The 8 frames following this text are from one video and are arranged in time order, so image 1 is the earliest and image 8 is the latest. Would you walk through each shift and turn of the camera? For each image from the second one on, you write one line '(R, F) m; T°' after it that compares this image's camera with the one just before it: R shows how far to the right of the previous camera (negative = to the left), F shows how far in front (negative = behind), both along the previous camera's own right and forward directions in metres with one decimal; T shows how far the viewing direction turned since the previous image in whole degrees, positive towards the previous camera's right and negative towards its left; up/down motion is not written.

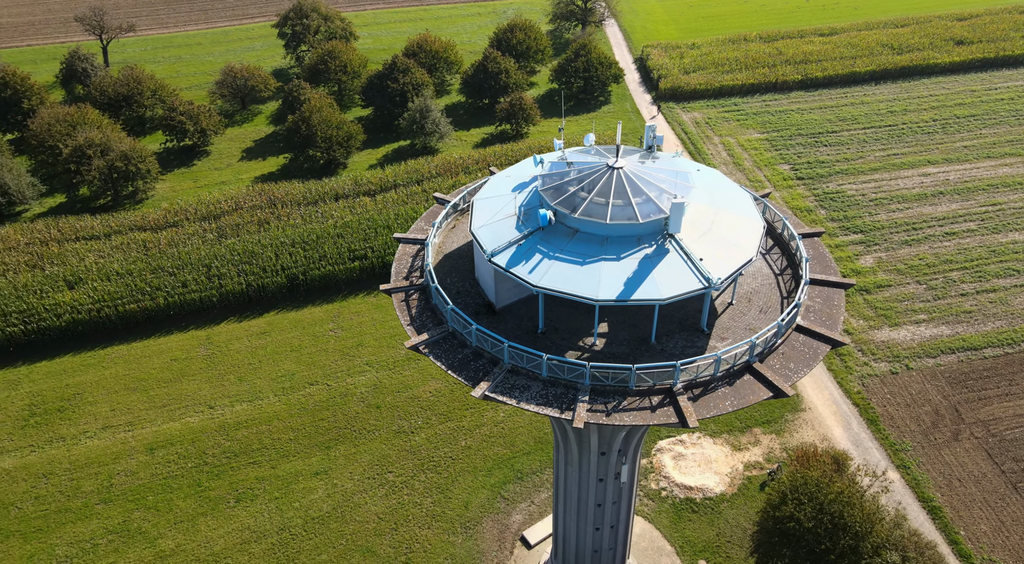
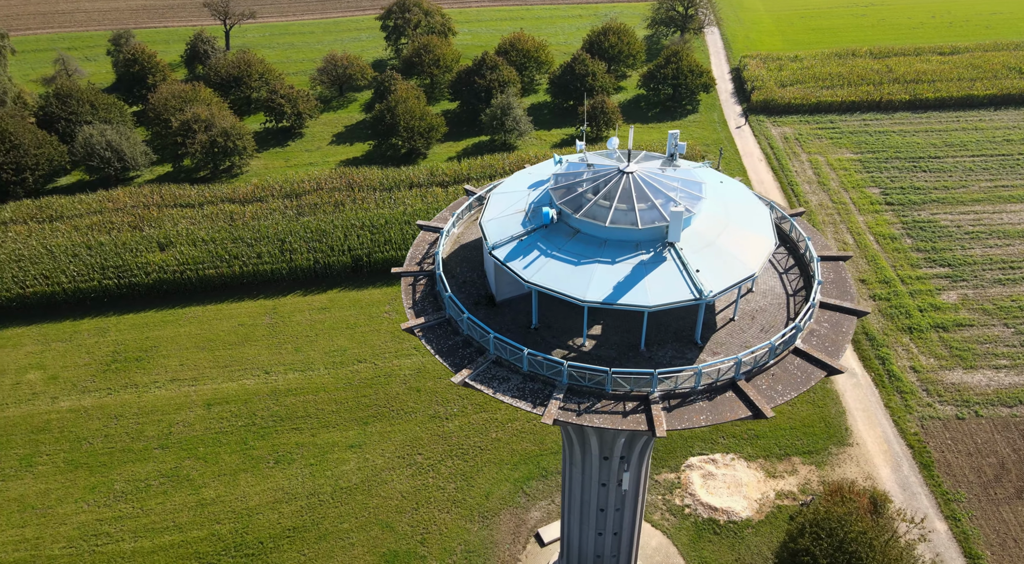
(+1.6, -0.1) m; -7°
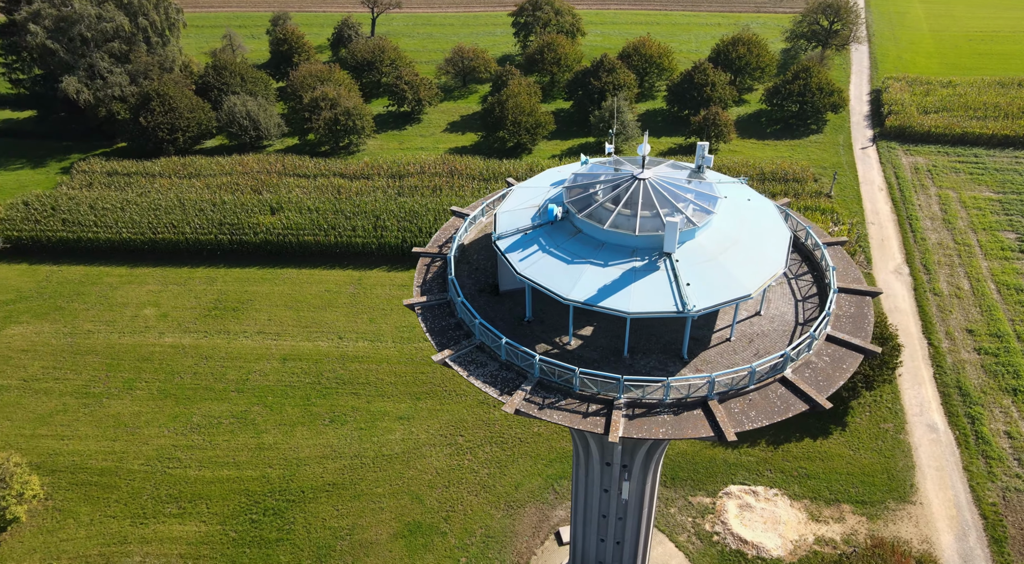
(+2.1, -0.1) m; -10°
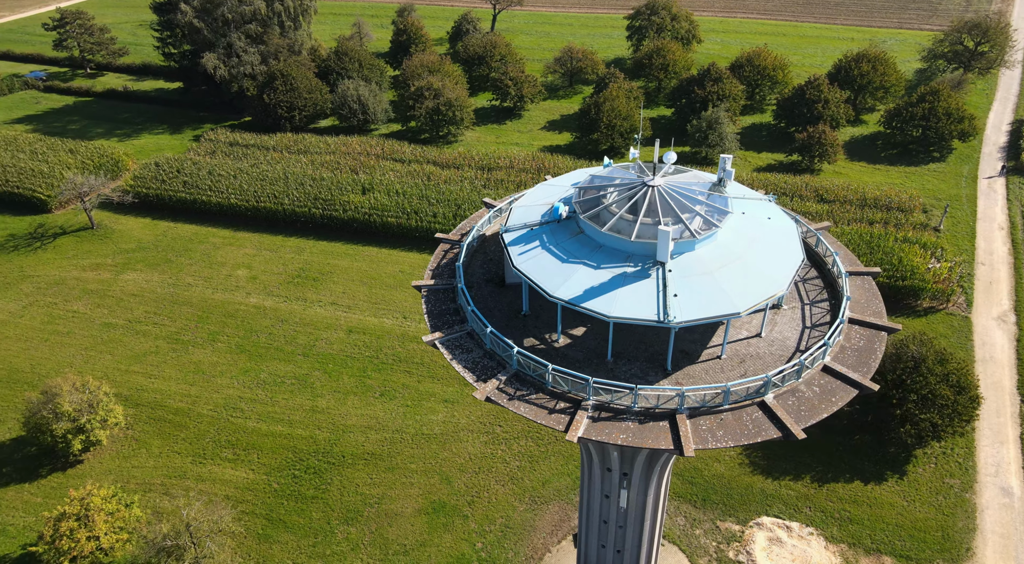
(+1.9, -0.1) m; -9°
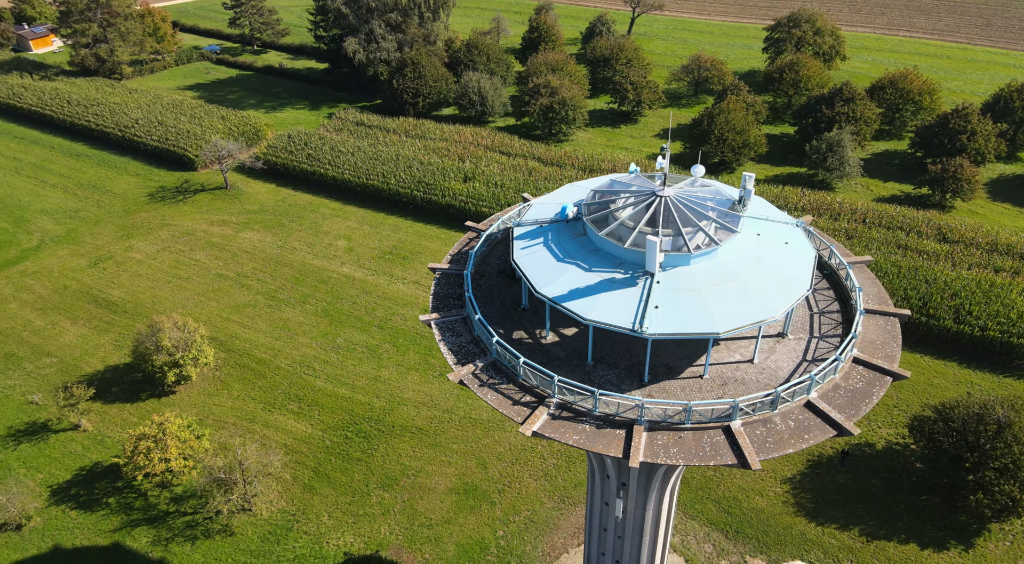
(+2.2, -0.1) m; -10°
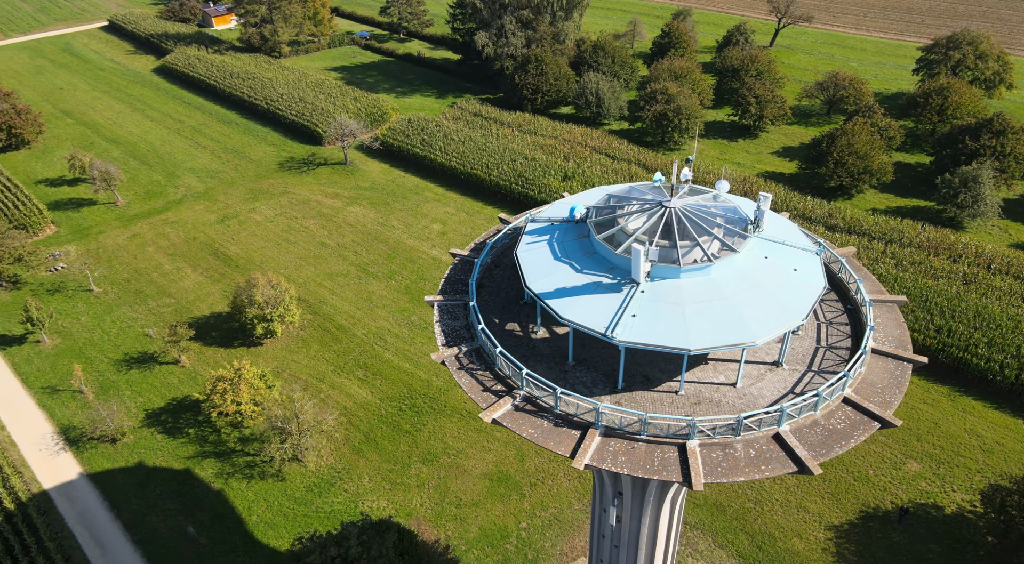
(+2.2, -0.1) m; -10°
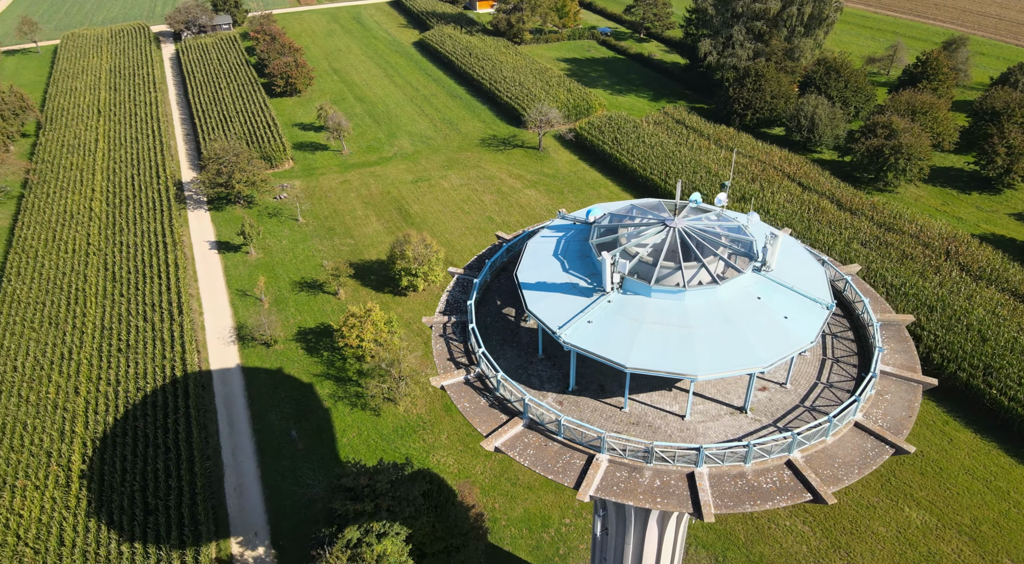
(+3.8, 0.0) m; -18°
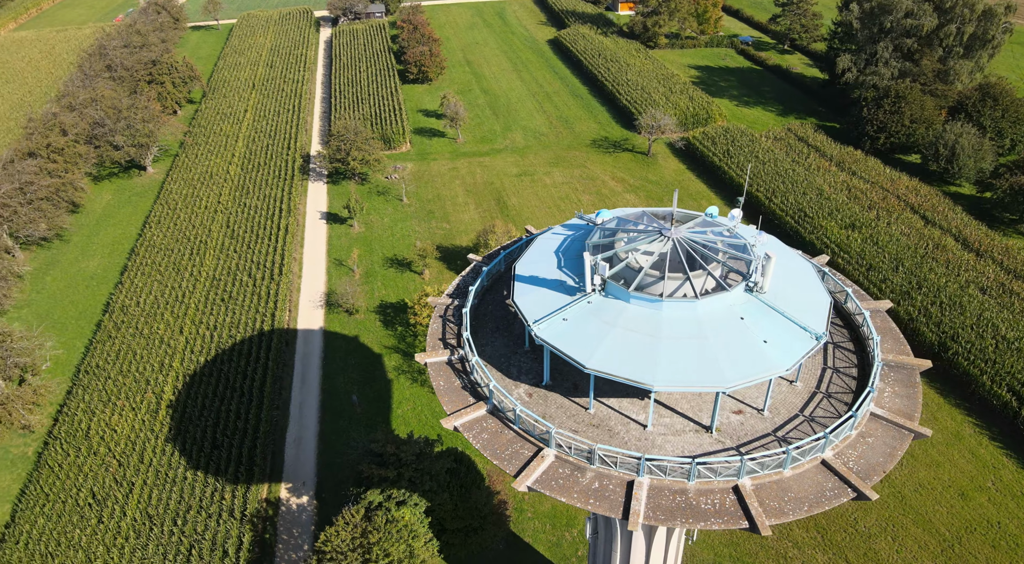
(+2.2, -0.1) m; -10°
